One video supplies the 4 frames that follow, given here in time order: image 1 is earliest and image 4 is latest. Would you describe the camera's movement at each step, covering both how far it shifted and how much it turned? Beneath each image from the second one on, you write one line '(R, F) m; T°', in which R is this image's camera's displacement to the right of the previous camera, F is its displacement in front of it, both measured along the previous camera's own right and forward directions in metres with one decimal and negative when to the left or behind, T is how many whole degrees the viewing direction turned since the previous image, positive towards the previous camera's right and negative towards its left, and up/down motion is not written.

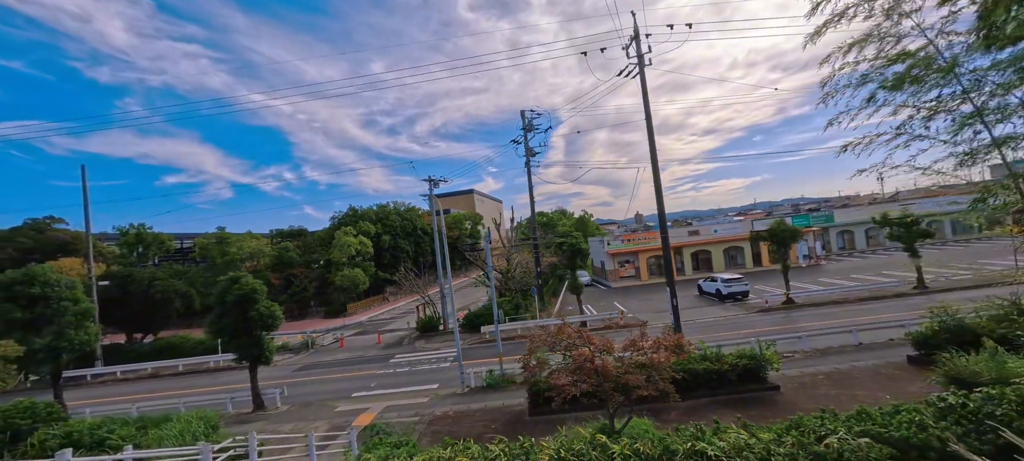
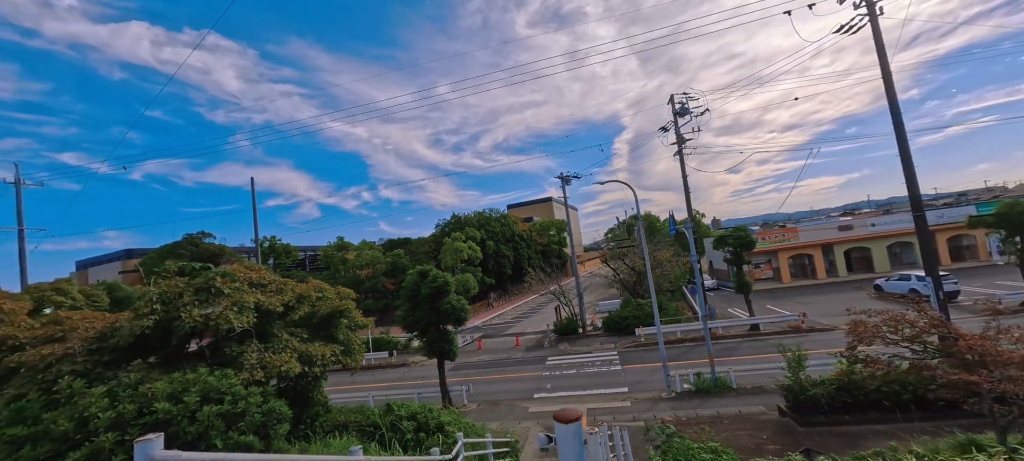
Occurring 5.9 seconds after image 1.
(-3.5, +0.7) m; -9°
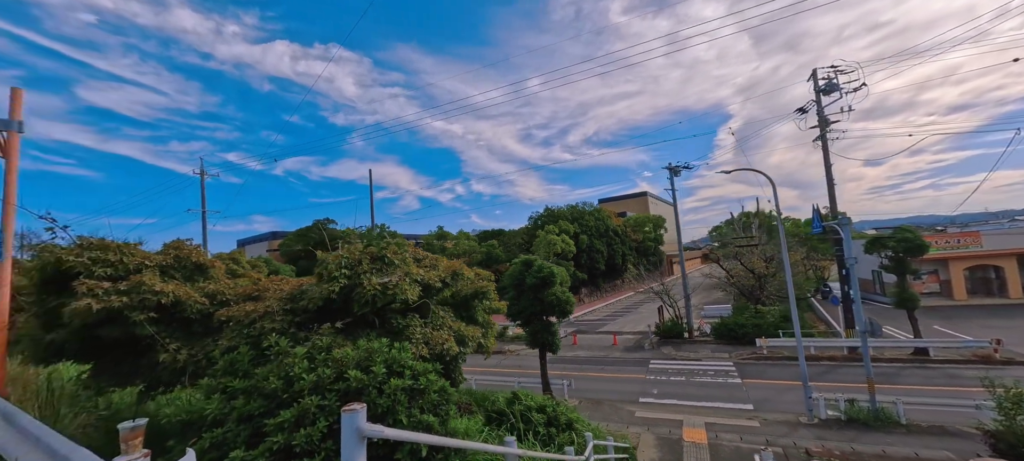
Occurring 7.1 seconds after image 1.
(-0.6, +0.3) m; -12°
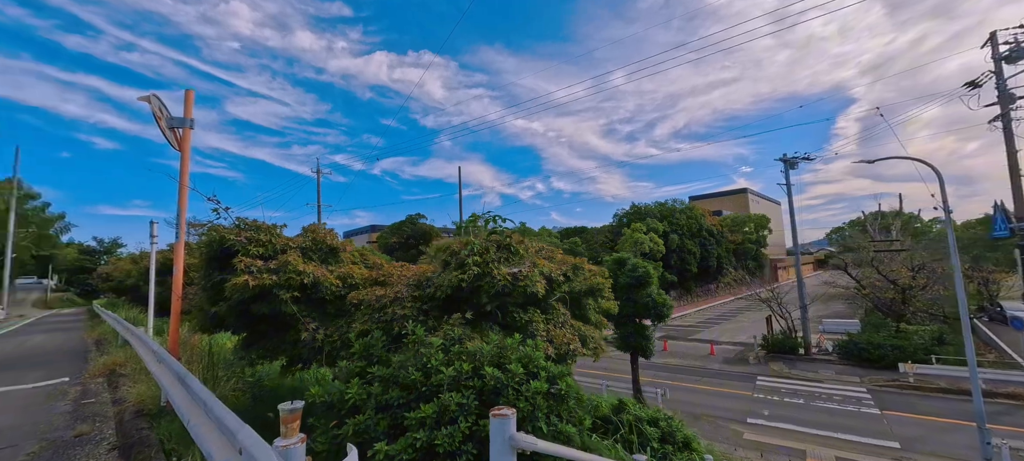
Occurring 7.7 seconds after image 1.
(-0.3, +0.2) m; -11°
